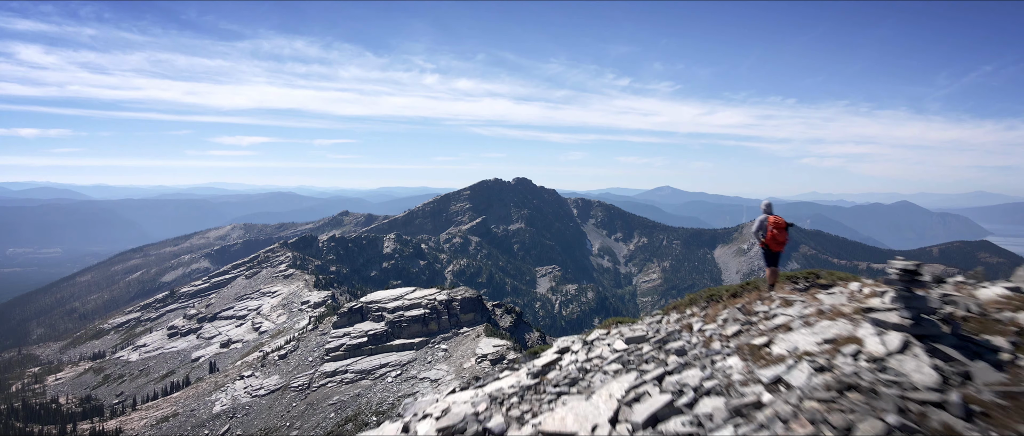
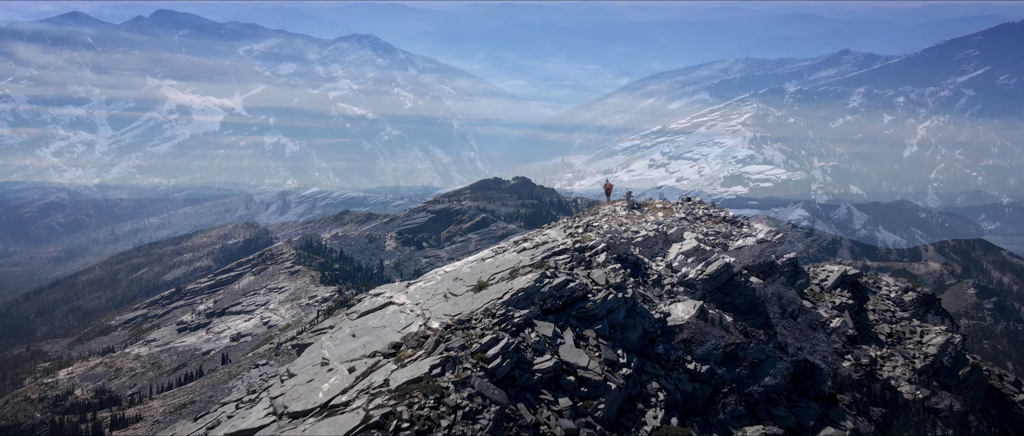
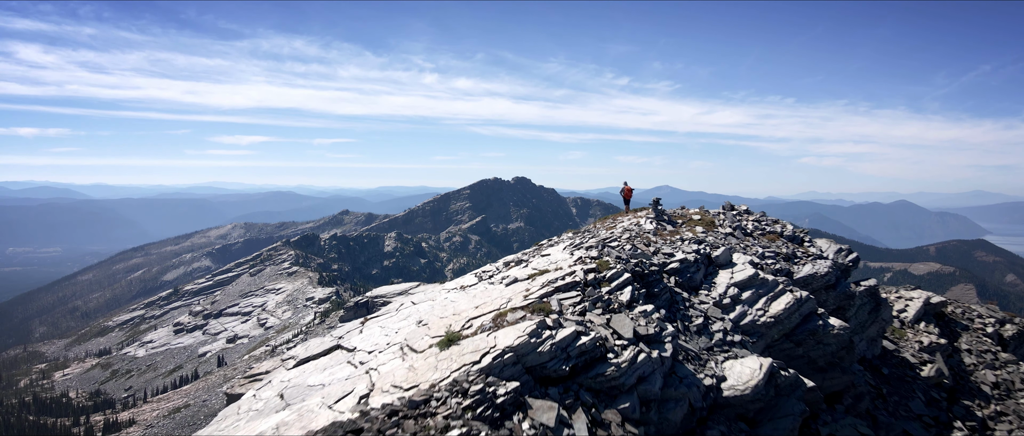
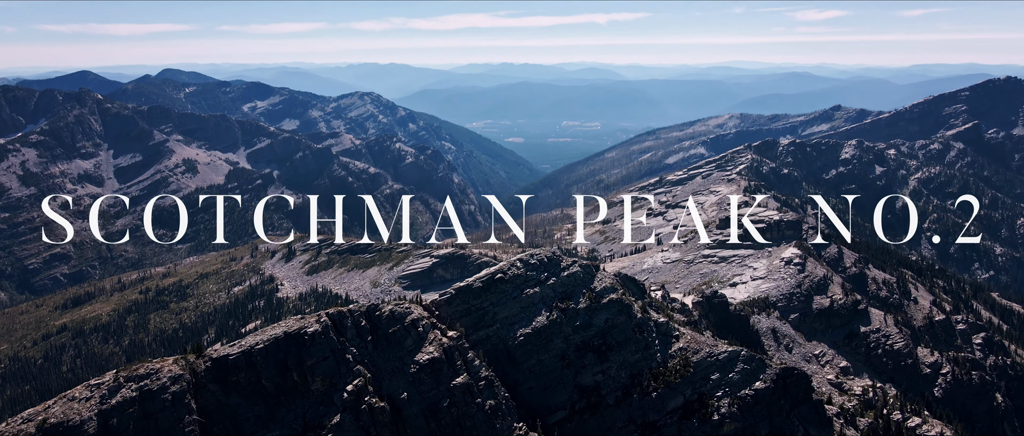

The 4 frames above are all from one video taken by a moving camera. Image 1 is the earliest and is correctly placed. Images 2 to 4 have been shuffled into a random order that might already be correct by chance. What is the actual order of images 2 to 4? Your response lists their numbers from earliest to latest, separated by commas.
3, 2, 4
